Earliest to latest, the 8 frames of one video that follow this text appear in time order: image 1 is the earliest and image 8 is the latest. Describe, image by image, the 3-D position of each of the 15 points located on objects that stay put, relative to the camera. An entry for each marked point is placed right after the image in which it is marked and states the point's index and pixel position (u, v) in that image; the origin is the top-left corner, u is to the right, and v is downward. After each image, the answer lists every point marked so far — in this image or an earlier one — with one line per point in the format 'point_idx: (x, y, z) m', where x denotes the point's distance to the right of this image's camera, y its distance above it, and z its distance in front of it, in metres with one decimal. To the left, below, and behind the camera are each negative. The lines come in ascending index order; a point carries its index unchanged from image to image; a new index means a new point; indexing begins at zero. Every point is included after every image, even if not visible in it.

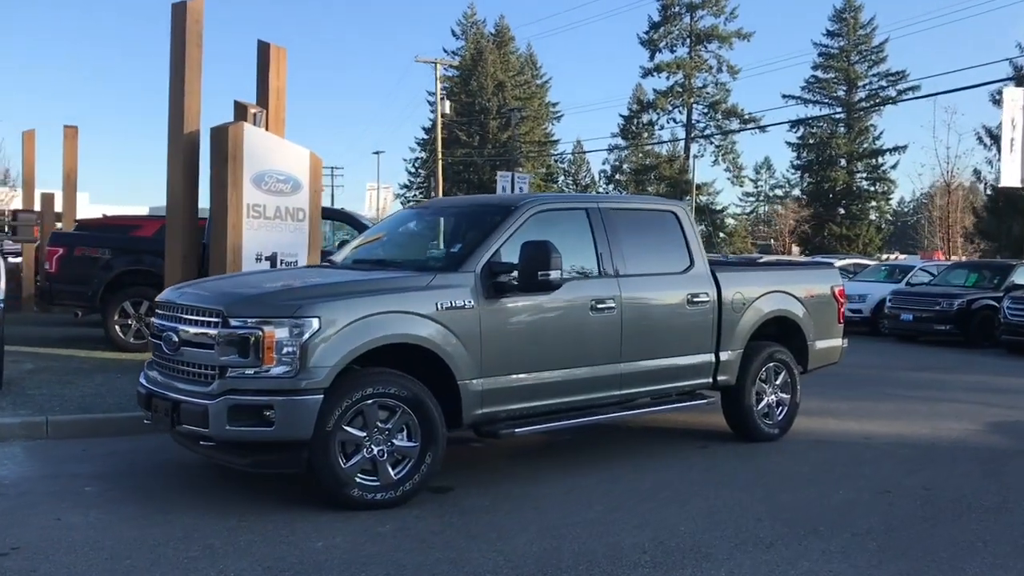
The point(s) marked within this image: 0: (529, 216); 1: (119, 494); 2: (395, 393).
0: (+0.1, +0.5, +6.9) m
1: (-2.5, -1.3, +6.0) m
2: (-0.7, -0.7, +5.8) m
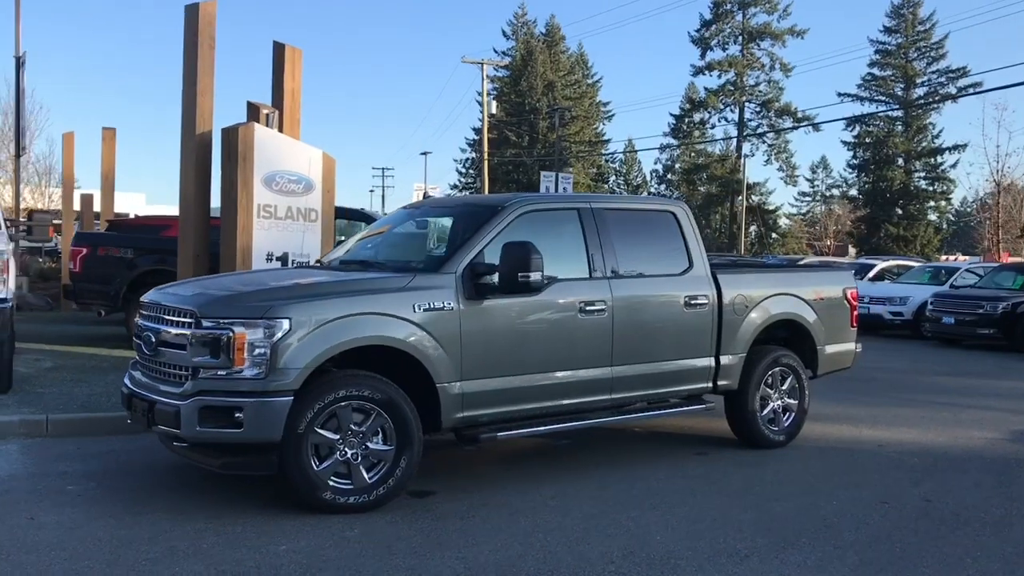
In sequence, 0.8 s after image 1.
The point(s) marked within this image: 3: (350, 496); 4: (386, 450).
0: (0.0, +0.5, +6.8) m
1: (-2.7, -1.3, +6.0) m
2: (-0.9, -0.7, +5.8) m
3: (-1.0, -1.3, +5.7) m
4: (-0.8, -1.0, +5.9) m
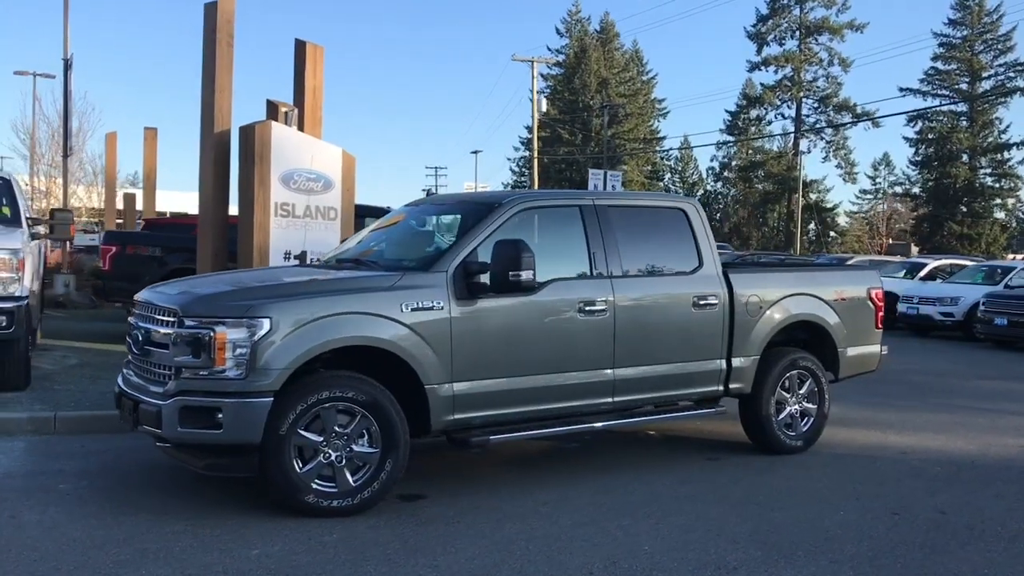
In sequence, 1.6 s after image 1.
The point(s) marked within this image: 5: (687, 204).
0: (0.0, +0.5, +6.6) m
1: (-2.7, -1.3, +6.0) m
2: (-1.0, -0.7, +5.6) m
3: (-1.1, -1.3, +5.6) m
4: (-0.9, -1.0, +5.7) m
5: (+1.4, +0.7, +7.5) m
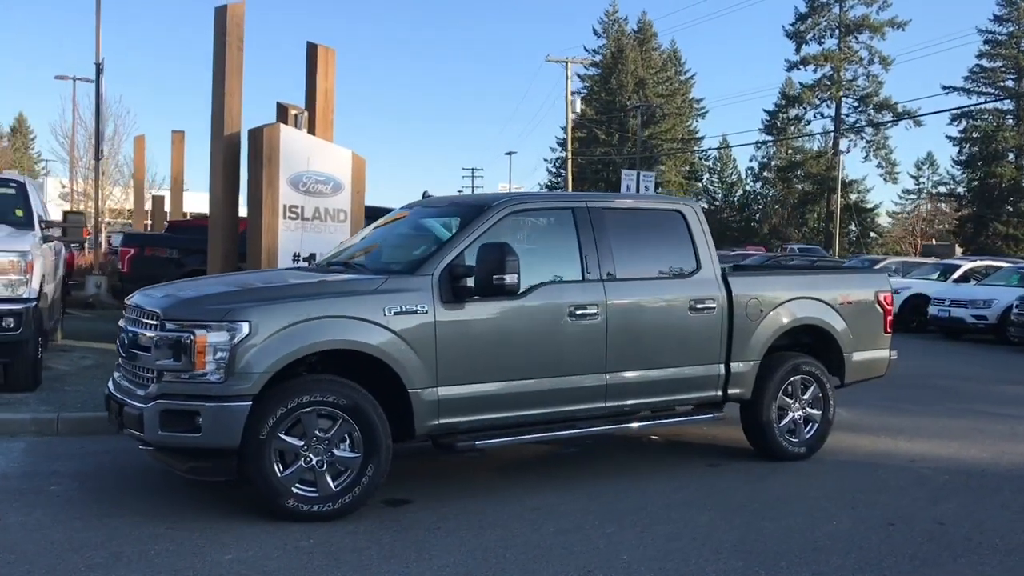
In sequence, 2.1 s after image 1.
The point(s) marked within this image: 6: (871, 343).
0: (-0.1, +0.5, +6.5) m
1: (-2.8, -1.3, +6.1) m
2: (-1.1, -0.7, +5.6) m
3: (-1.2, -1.3, +5.6) m
4: (-1.0, -1.0, +5.7) m
5: (+1.4, +0.6, +7.4) m
6: (+3.2, -0.5, +8.2) m
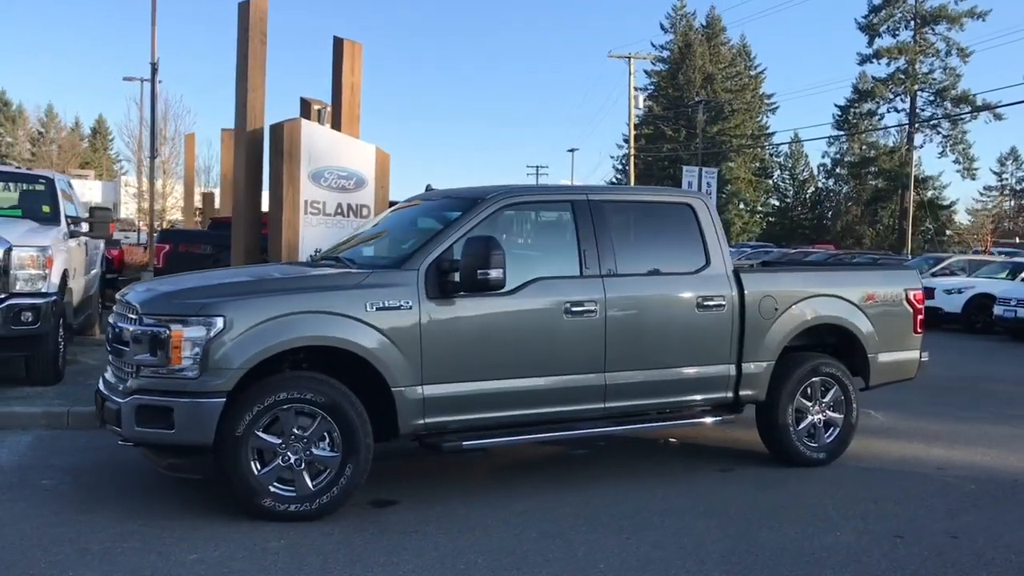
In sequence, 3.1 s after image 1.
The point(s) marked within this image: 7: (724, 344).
0: (-0.1, +0.5, +6.3) m
1: (-2.9, -1.3, +6.0) m
2: (-1.2, -0.6, +5.5) m
3: (-1.3, -1.3, +5.5) m
4: (-1.1, -1.0, +5.6) m
5: (+1.4, +0.7, +7.1) m
6: (+3.2, -0.5, +7.8) m
7: (+1.6, -0.4, +6.9) m
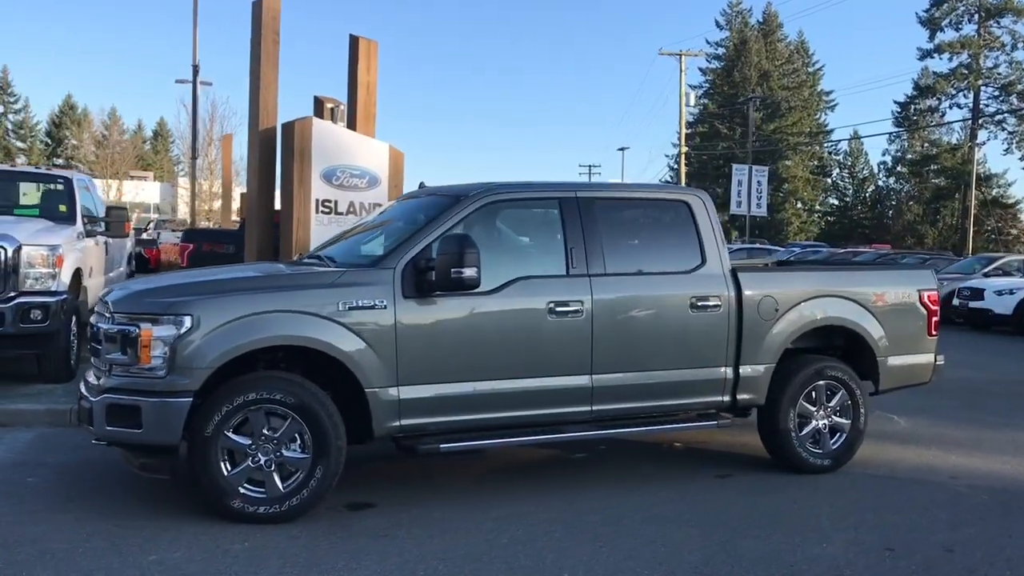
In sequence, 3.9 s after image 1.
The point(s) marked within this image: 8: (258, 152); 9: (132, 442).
0: (-0.2, +0.5, +6.2) m
1: (-3.0, -1.3, +6.1) m
2: (-1.3, -0.6, +5.4) m
3: (-1.4, -1.2, +5.4) m
4: (-1.2, -1.0, +5.5) m
5: (+1.3, +0.7, +6.9) m
6: (+3.2, -0.5, +7.5) m
7: (+1.5, -0.4, +6.7) m
8: (-2.9, +1.5, +10.6) m
9: (-2.1, -0.9, +5.3) m
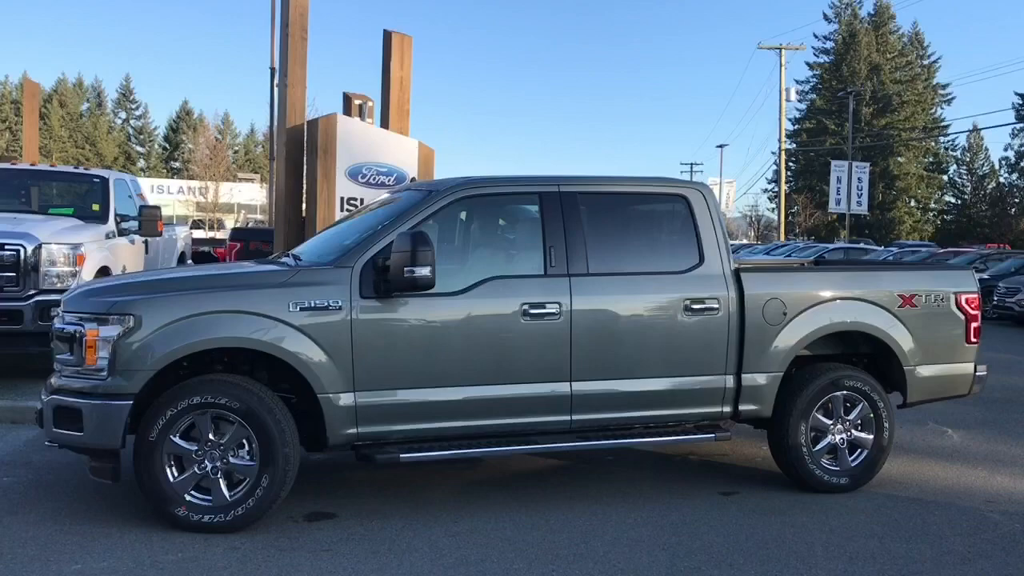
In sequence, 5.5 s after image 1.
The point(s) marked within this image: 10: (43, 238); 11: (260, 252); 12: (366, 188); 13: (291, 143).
0: (-0.4, +0.5, +5.8) m
1: (-3.2, -1.3, +6.0) m
2: (-1.6, -0.6, +5.2) m
3: (-1.7, -1.2, +5.2) m
4: (-1.5, -1.0, +5.2) m
5: (+1.2, +0.7, +6.3) m
6: (+3.1, -0.5, +6.8) m
7: (+1.4, -0.4, +6.2) m
8: (-2.6, +1.6, +10.5) m
9: (-2.4, -0.9, +5.2) m
10: (-4.5, +0.5, +9.0) m
11: (-3.8, +0.5, +14.0) m
12: (-1.6, +1.1, +10.6) m
13: (-2.5, +1.7, +10.6) m
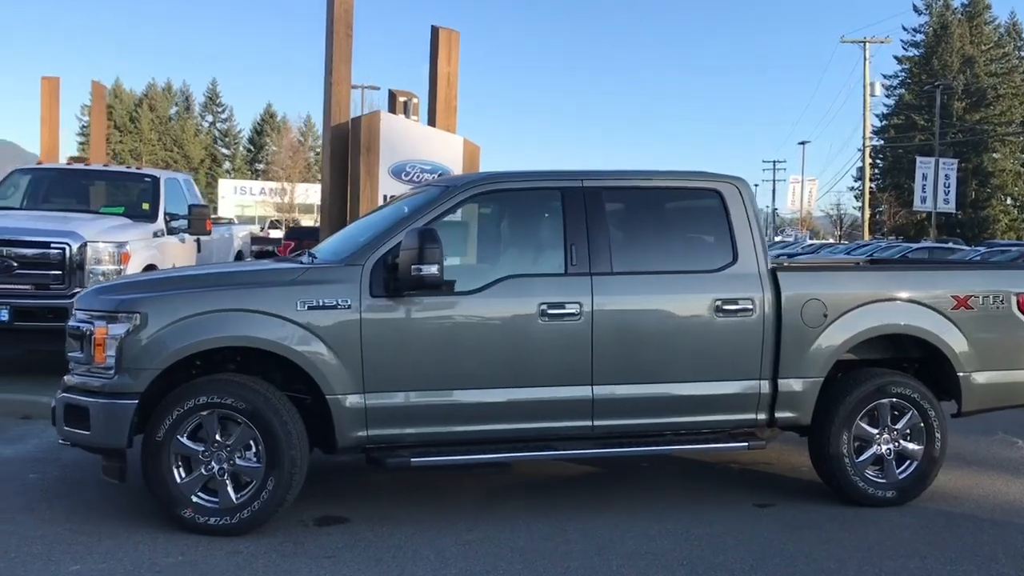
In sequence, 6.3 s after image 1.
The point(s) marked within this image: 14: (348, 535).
0: (-0.3, +0.5, +5.6) m
1: (-3.1, -1.3, +6.0) m
2: (-1.5, -0.6, +5.1) m
3: (-1.6, -1.2, +5.1) m
4: (-1.4, -1.0, +5.1) m
5: (+1.4, +0.7, +6.0) m
6: (+3.3, -0.5, +6.3) m
7: (+1.5, -0.4, +5.8) m
8: (-2.1, +1.6, +10.5) m
9: (-2.3, -0.9, +5.1) m
10: (-4.1, +0.5, +9.1) m
11: (-3.0, +0.6, +14.0) m
12: (-1.1, +1.1, +10.4) m
13: (-2.0, +1.7, +10.5) m
14: (-0.9, -1.4, +5.2) m
